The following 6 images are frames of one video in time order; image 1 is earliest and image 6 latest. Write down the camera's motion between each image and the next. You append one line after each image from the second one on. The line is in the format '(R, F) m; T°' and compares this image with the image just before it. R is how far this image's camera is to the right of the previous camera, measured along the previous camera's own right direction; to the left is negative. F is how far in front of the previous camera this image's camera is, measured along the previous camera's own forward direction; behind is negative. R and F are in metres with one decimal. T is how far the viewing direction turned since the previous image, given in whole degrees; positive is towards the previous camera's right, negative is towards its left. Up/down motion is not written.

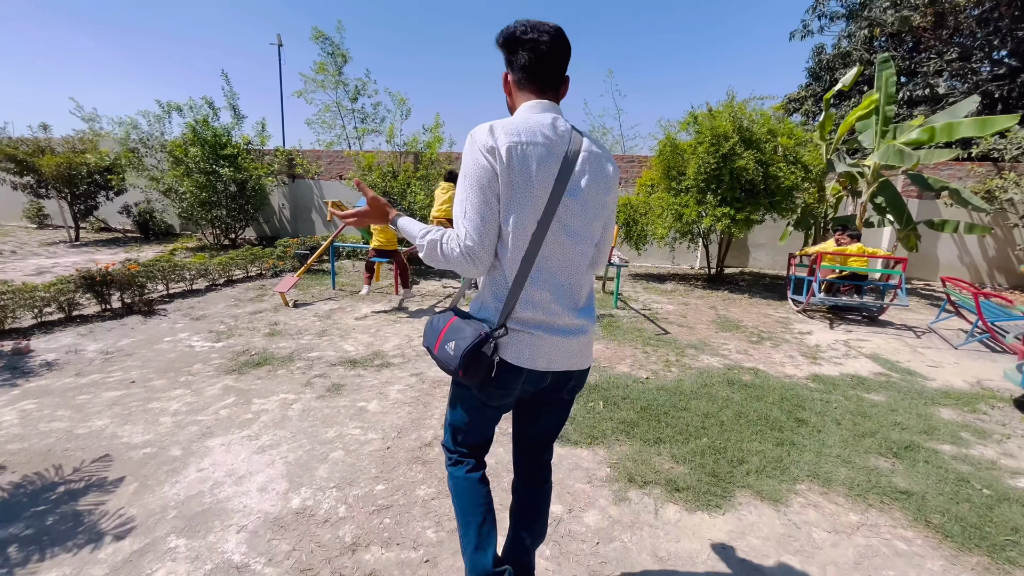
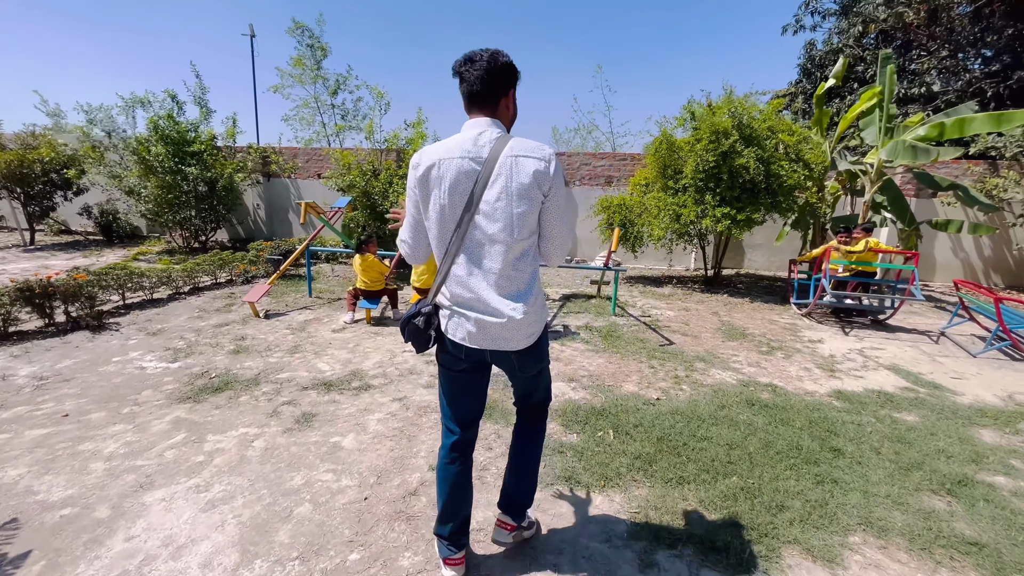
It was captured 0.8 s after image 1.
(-0.1, +0.5) m; +2°
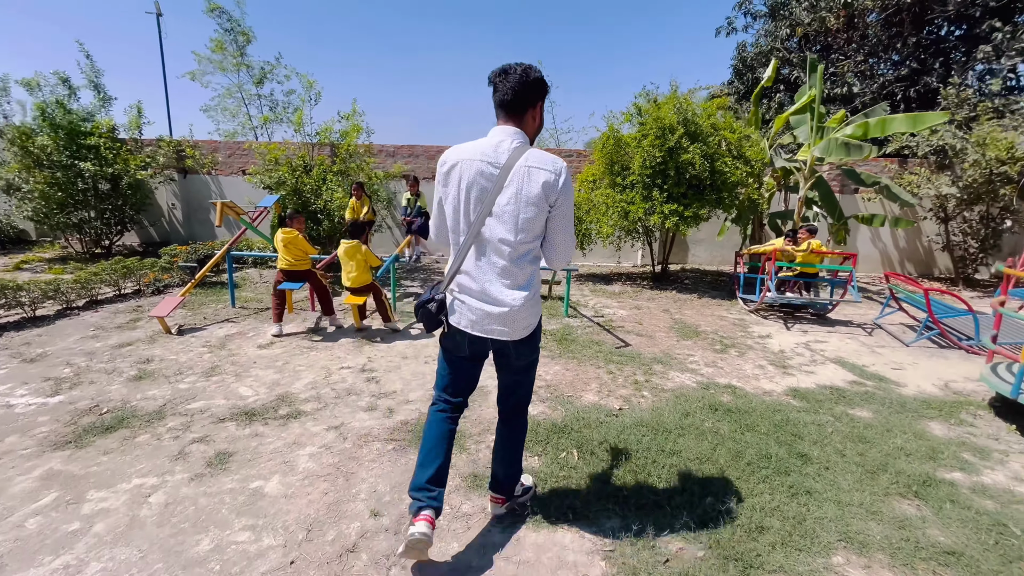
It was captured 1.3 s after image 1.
(0.0, +0.4) m; +7°
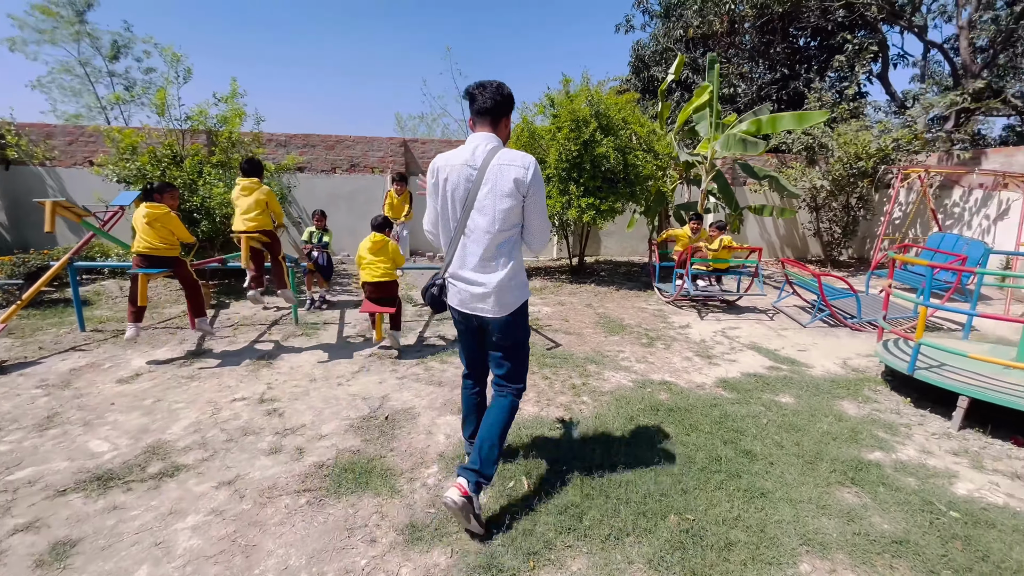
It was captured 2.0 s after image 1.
(-0.1, +0.4) m; +11°
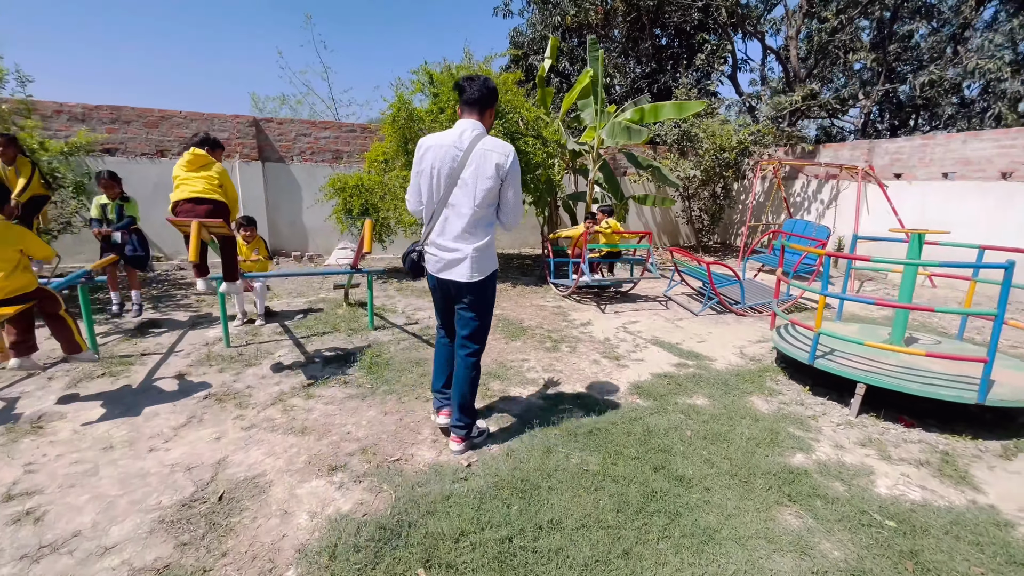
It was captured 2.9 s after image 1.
(0.0, +0.8) m; +14°
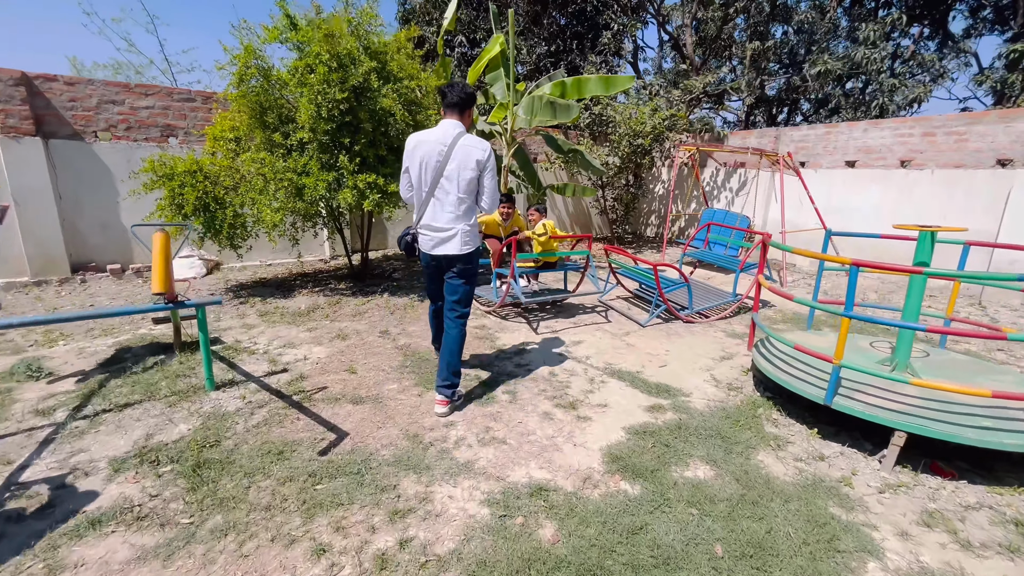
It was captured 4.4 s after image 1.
(-0.1, +1.5) m; +12°
